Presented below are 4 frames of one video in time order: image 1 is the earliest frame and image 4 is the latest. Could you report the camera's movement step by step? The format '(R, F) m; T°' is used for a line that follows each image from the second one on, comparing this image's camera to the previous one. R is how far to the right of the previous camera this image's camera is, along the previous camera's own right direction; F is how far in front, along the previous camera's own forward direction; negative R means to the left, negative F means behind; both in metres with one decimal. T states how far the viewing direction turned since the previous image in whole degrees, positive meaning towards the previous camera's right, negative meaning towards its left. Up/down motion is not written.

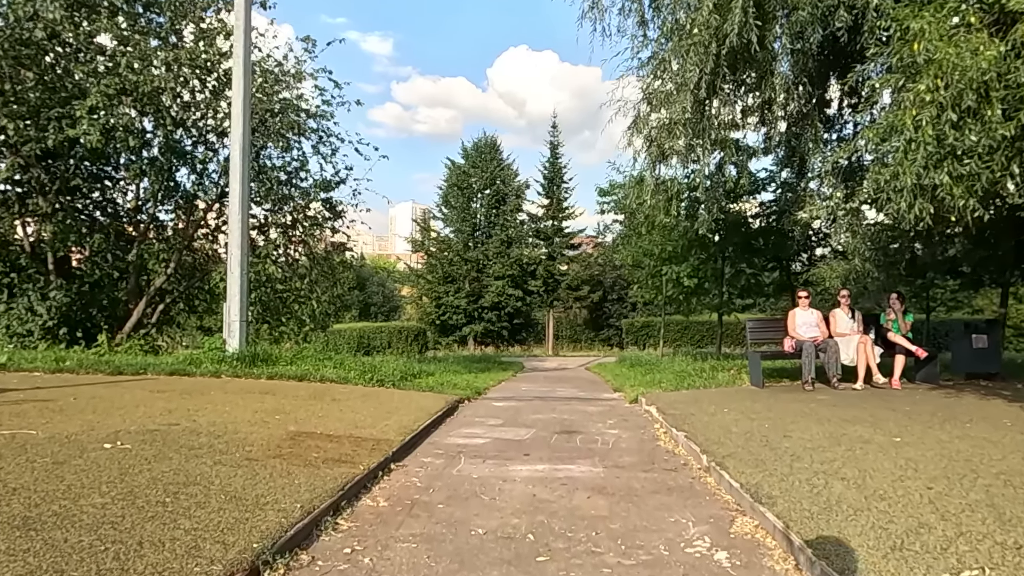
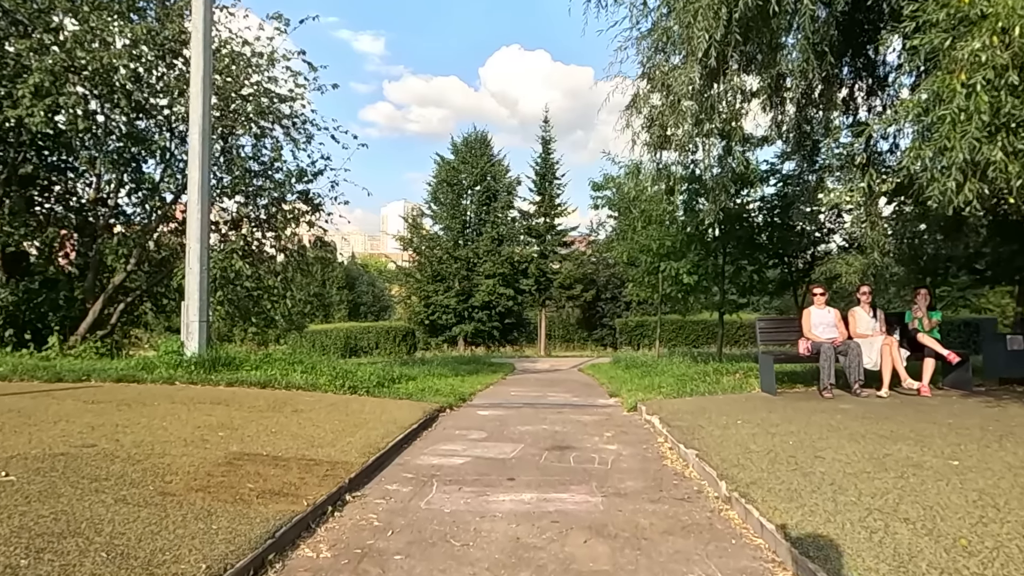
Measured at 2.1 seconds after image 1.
(+0.1, +1.2) m; +1°
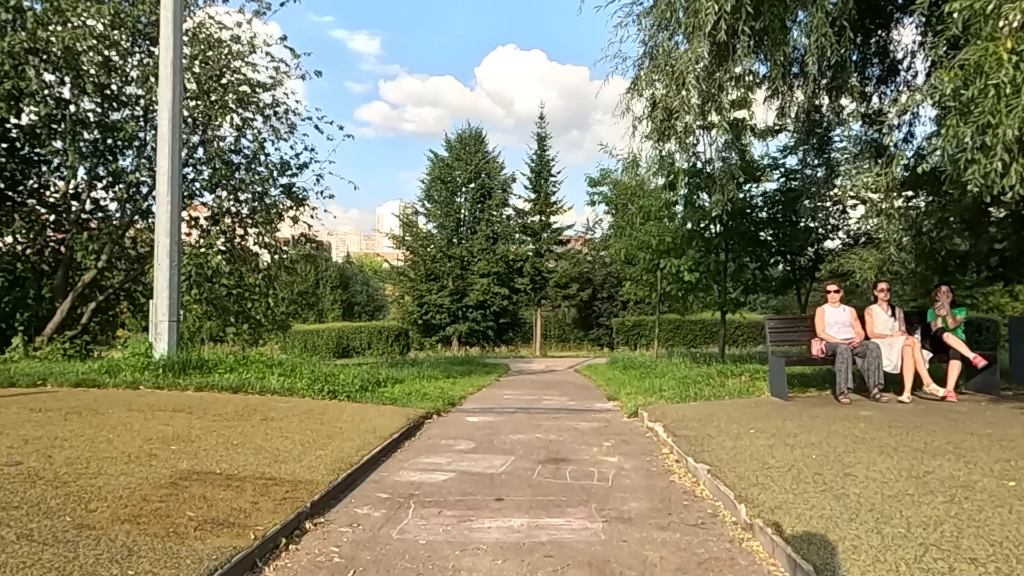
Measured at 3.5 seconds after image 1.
(+0.1, +0.8) m; 0°
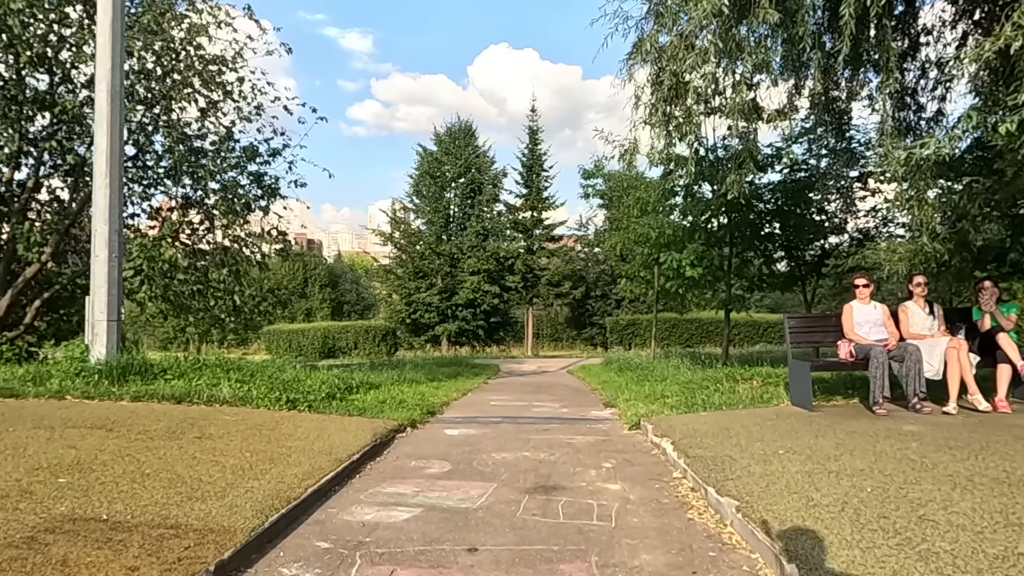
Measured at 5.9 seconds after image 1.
(+0.1, +1.3) m; +1°
